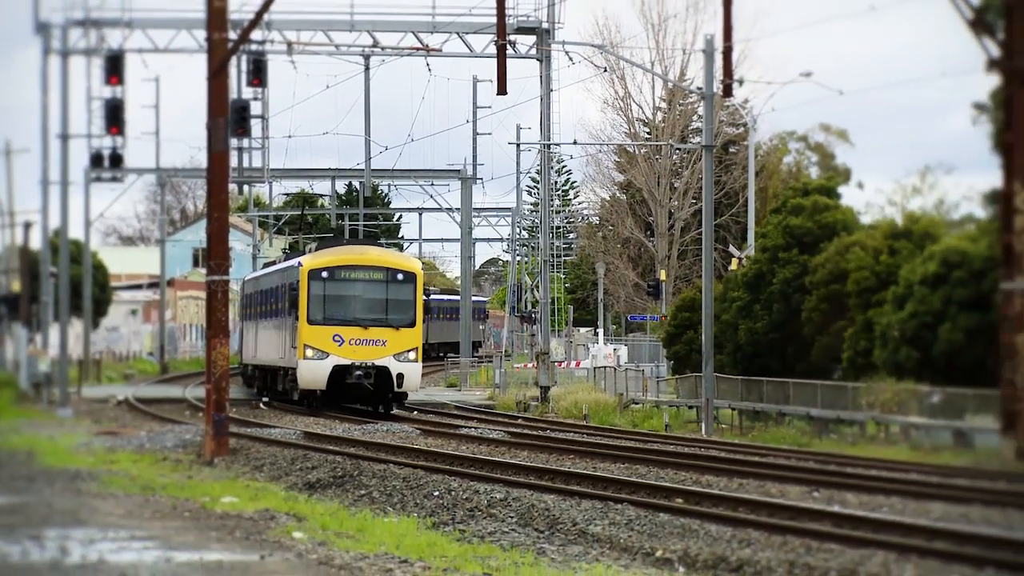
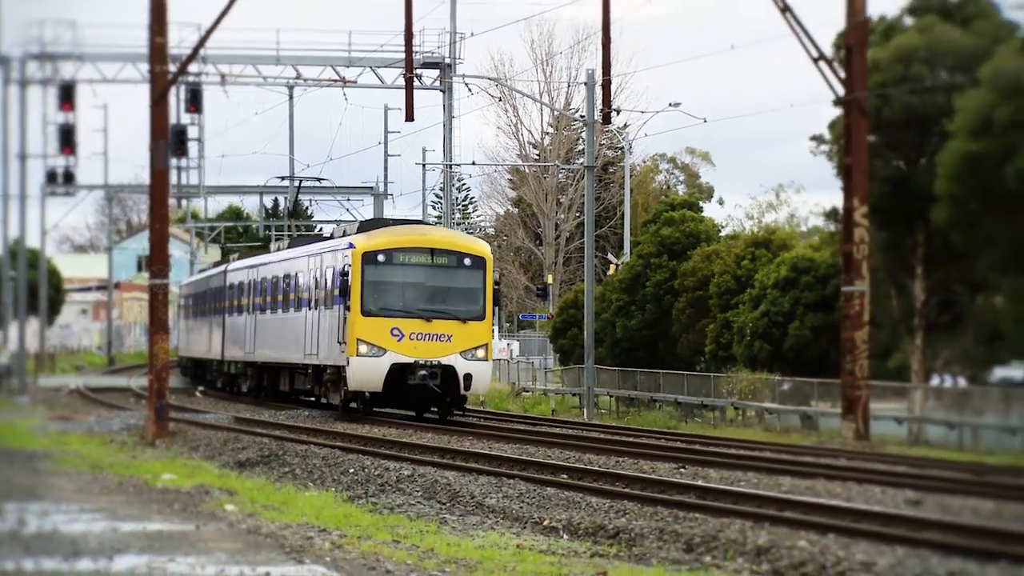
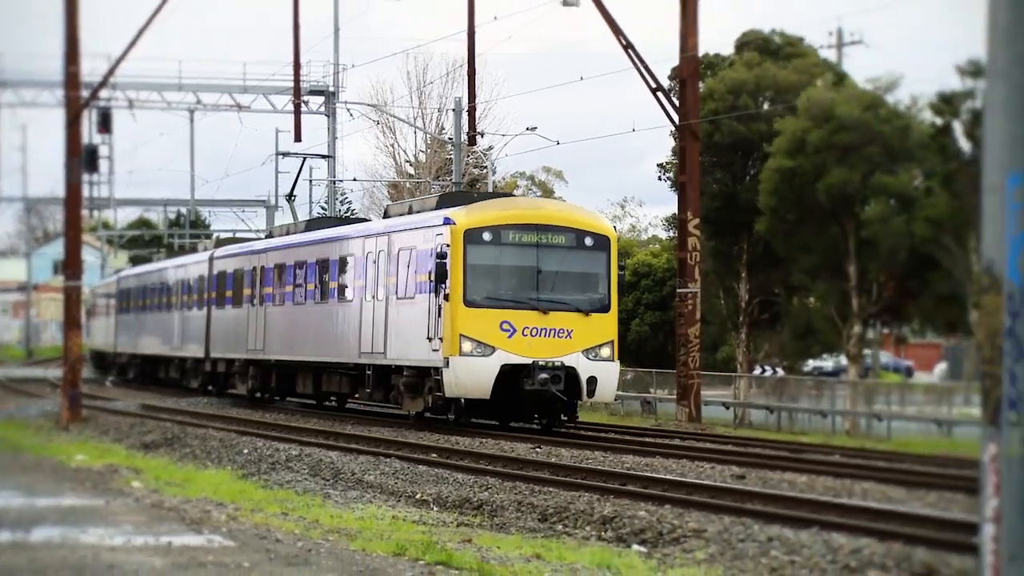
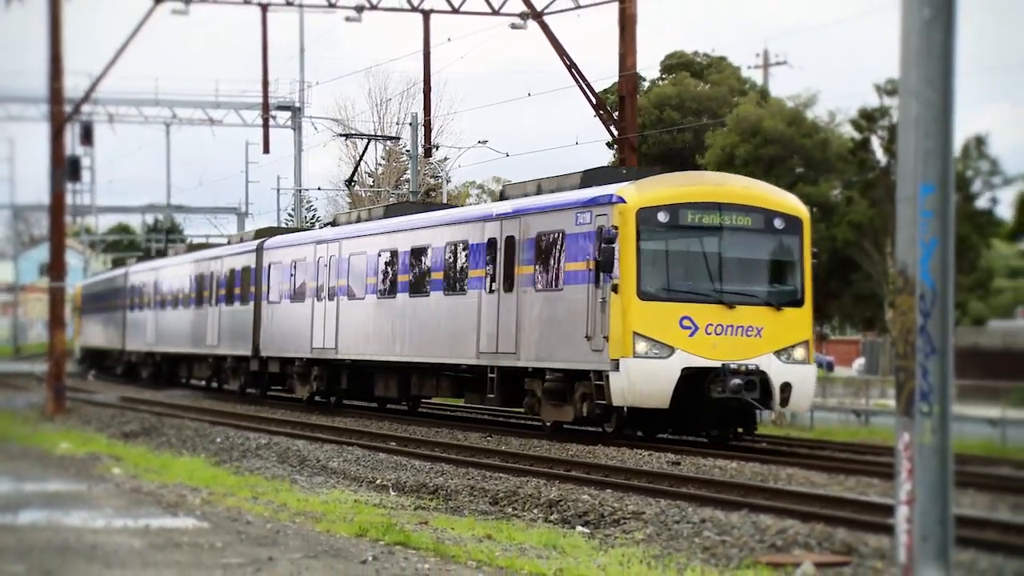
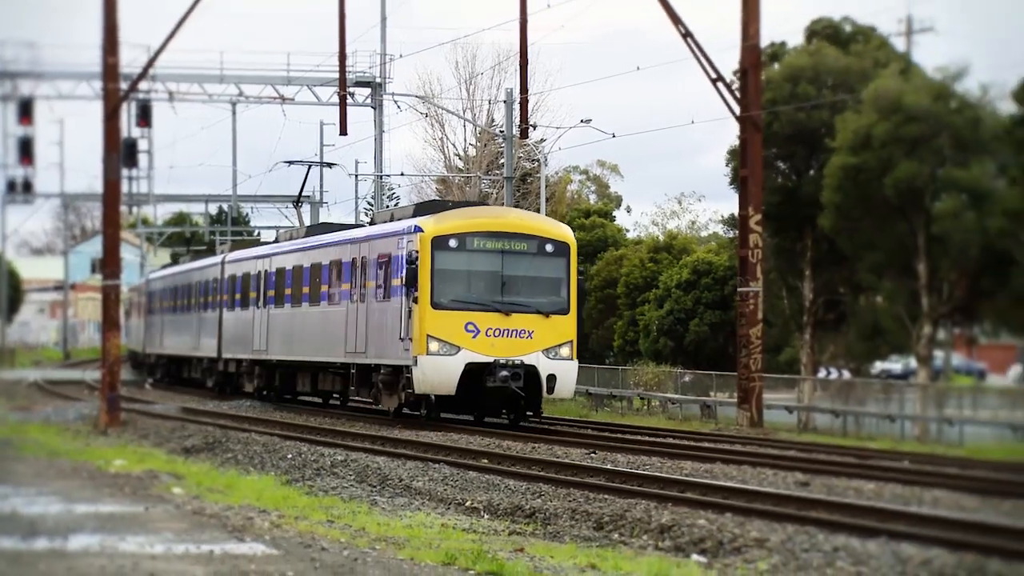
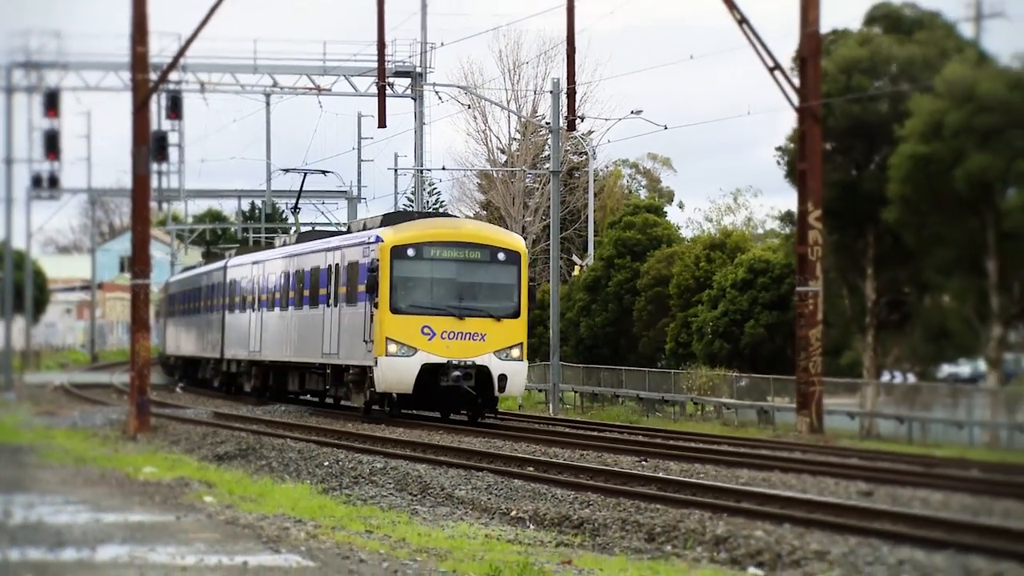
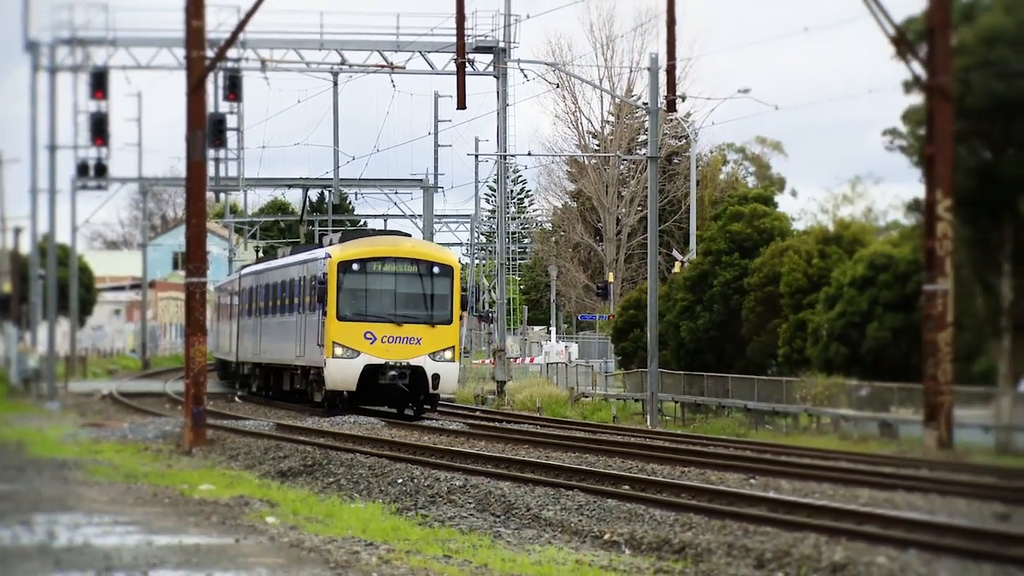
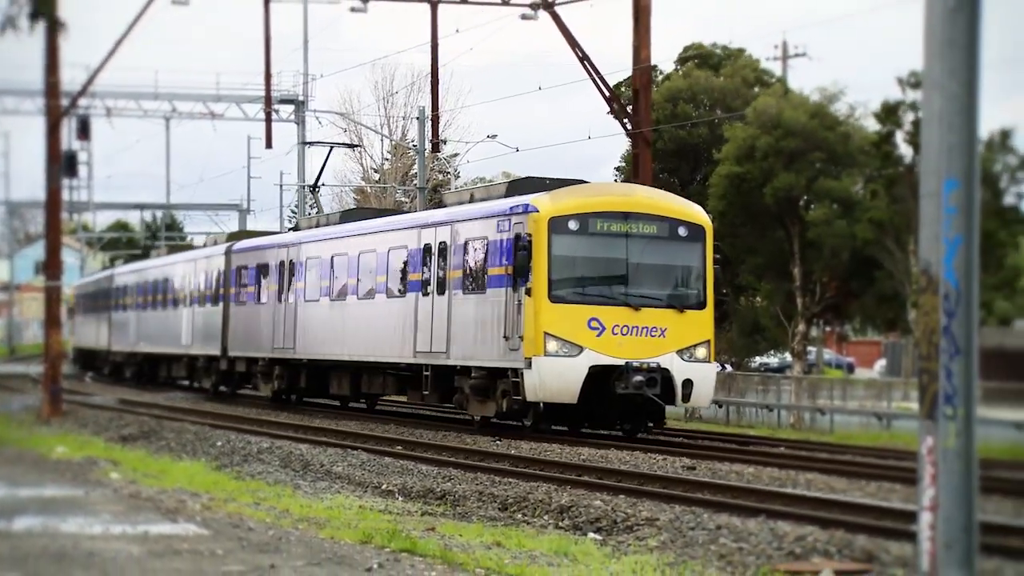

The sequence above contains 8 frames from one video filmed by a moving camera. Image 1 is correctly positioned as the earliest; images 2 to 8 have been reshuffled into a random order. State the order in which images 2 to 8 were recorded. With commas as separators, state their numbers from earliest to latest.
7, 2, 6, 5, 3, 8, 4
